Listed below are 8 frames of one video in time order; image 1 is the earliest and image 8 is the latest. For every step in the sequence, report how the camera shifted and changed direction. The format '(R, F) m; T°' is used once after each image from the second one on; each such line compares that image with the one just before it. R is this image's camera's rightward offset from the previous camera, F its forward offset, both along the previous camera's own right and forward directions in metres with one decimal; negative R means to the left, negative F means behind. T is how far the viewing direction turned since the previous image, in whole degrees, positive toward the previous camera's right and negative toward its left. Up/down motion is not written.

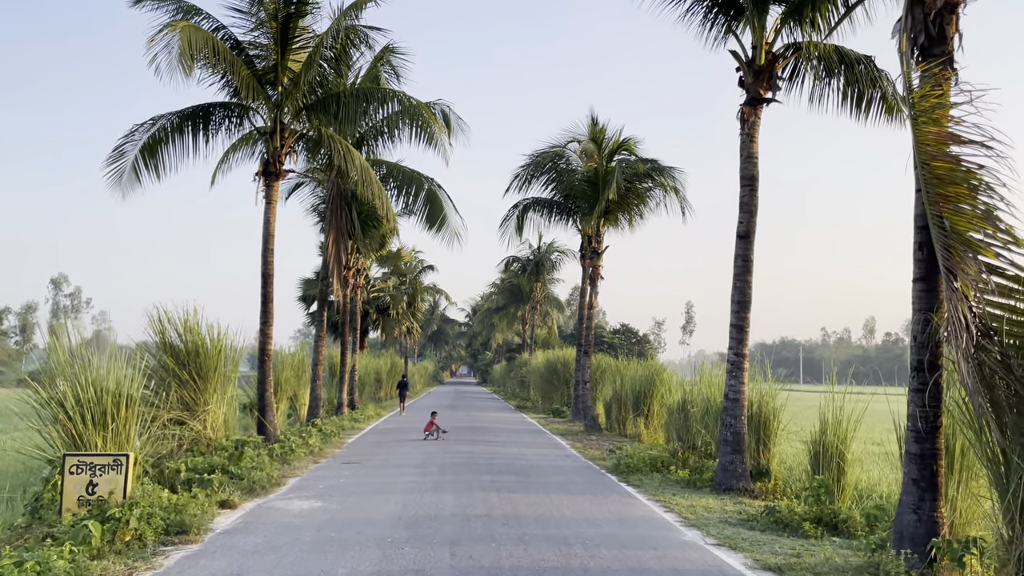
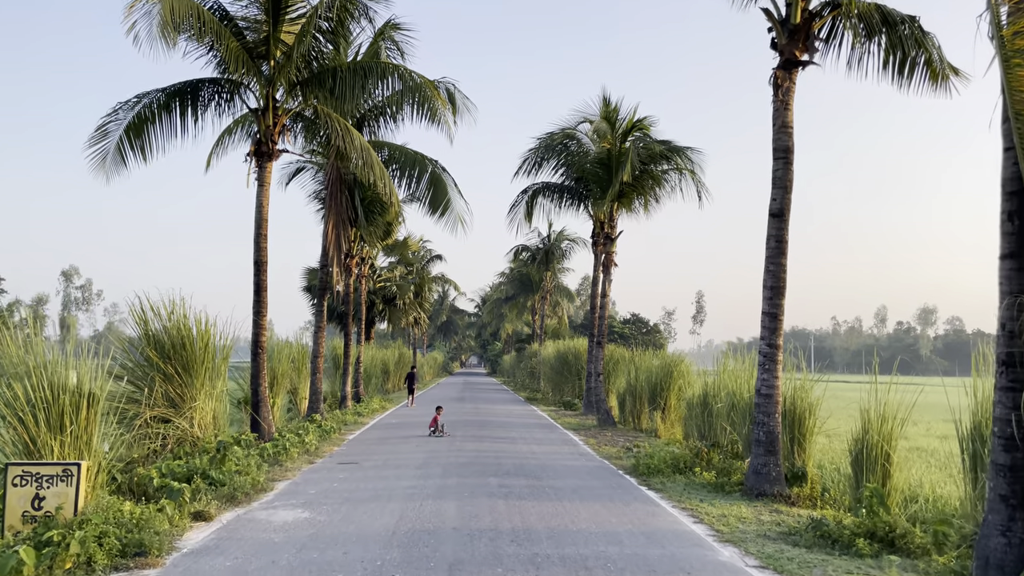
(0.0, +0.9) m; -1°
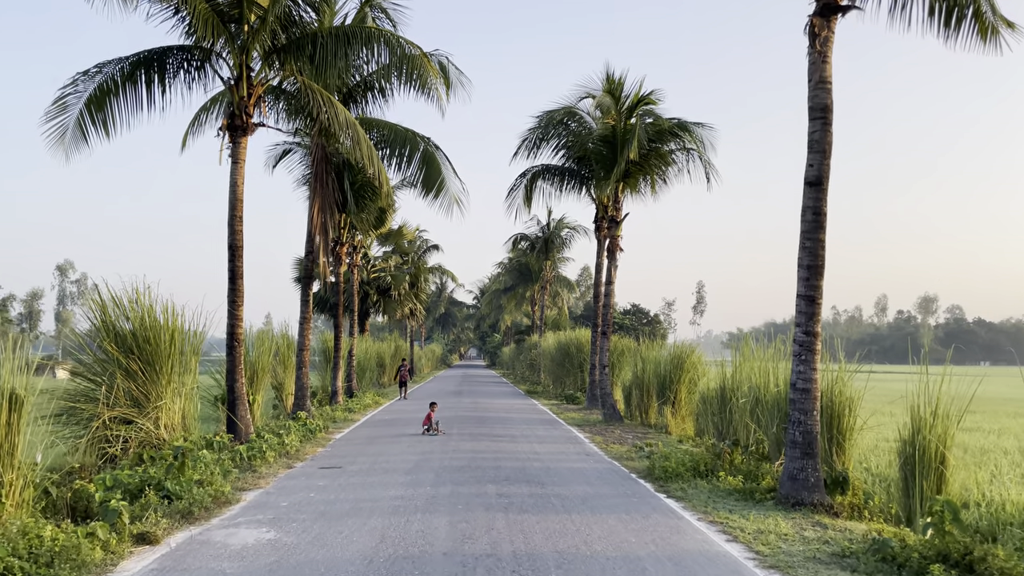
(0.0, +1.1) m; 0°
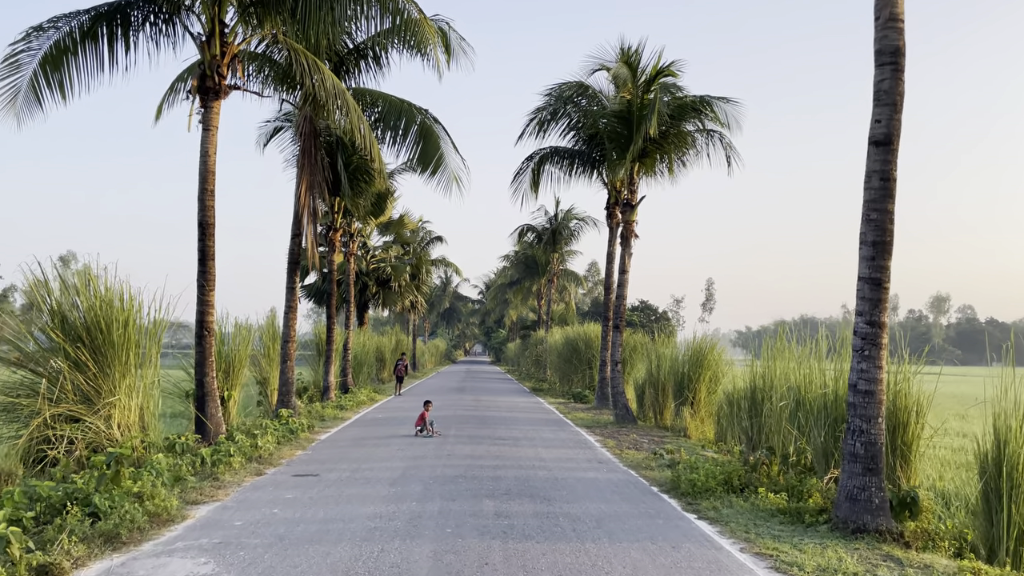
(0.0, +1.3) m; 0°
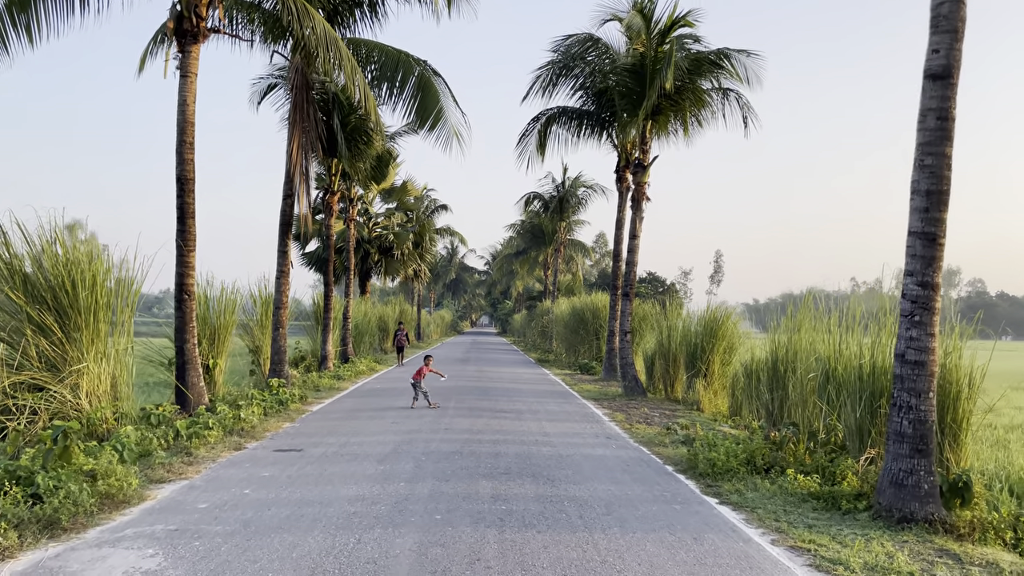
(0.0, +0.8) m; 0°
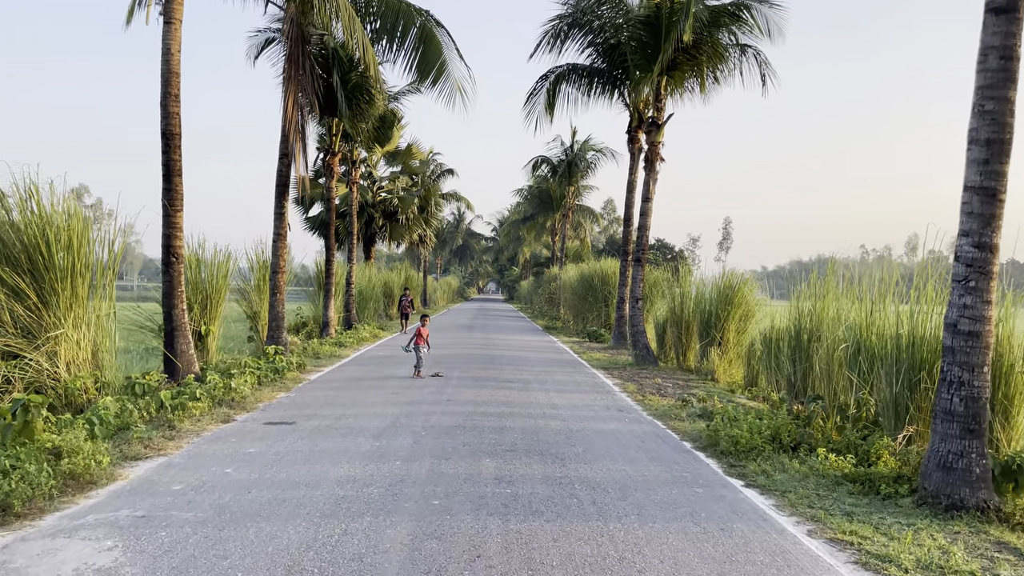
(0.0, +0.6) m; 0°
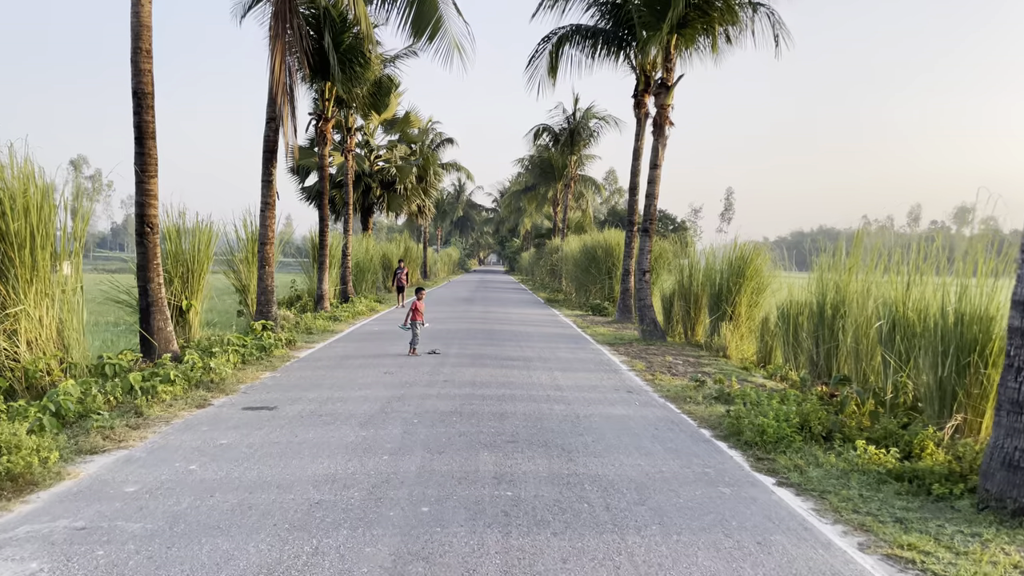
(0.0, +0.7) m; 0°
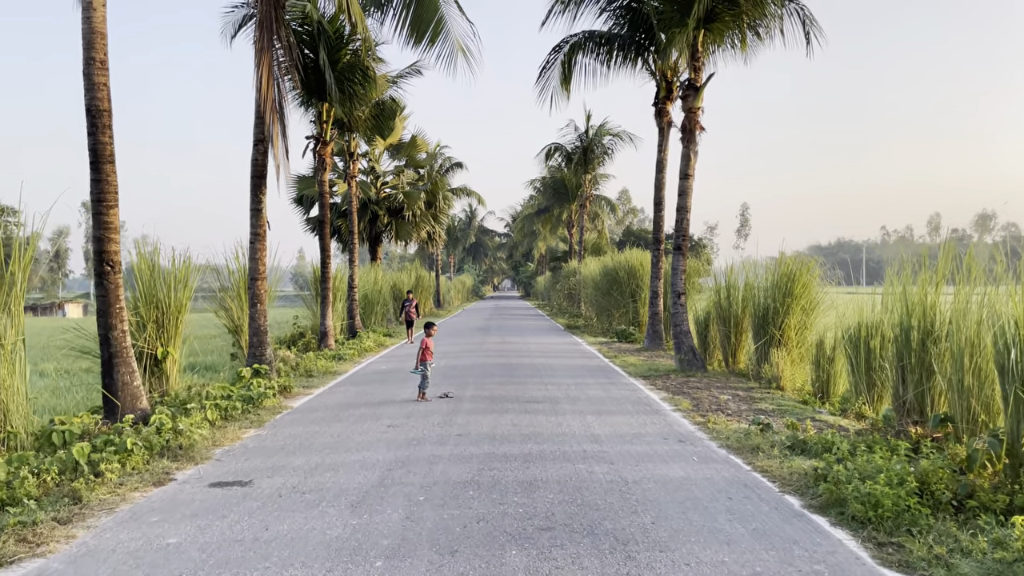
(-0.1, +1.3) m; -1°
